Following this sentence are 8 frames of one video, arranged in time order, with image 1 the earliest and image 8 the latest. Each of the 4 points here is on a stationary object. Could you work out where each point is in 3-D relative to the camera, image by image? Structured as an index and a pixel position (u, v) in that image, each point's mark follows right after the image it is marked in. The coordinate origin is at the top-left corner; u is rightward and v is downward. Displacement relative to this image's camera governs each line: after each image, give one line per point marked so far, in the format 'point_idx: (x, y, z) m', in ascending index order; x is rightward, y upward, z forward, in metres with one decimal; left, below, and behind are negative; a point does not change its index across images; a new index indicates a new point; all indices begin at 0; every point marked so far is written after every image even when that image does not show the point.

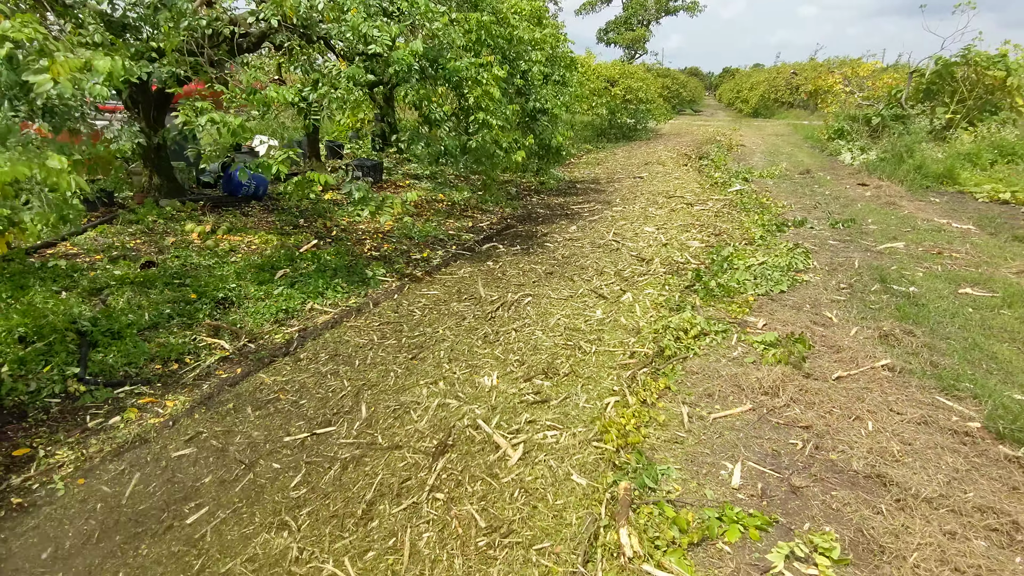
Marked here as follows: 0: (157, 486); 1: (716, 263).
0: (-1.3, -0.7, +2.4) m
1: (+1.6, +0.2, +5.1) m
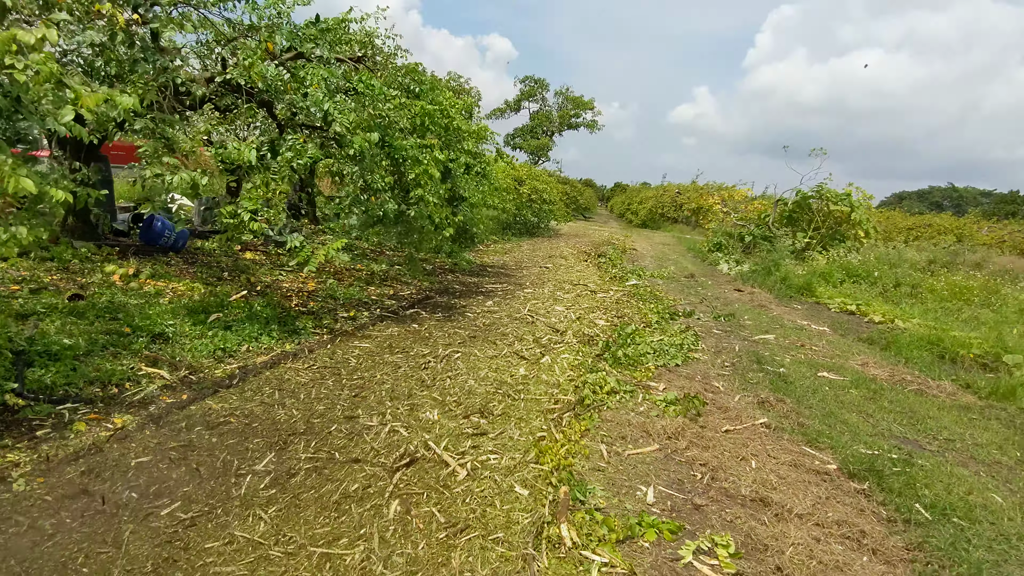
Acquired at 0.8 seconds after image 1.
0: (-1.5, -0.7, +2.4) m
1: (+1.0, -0.4, +5.7) m
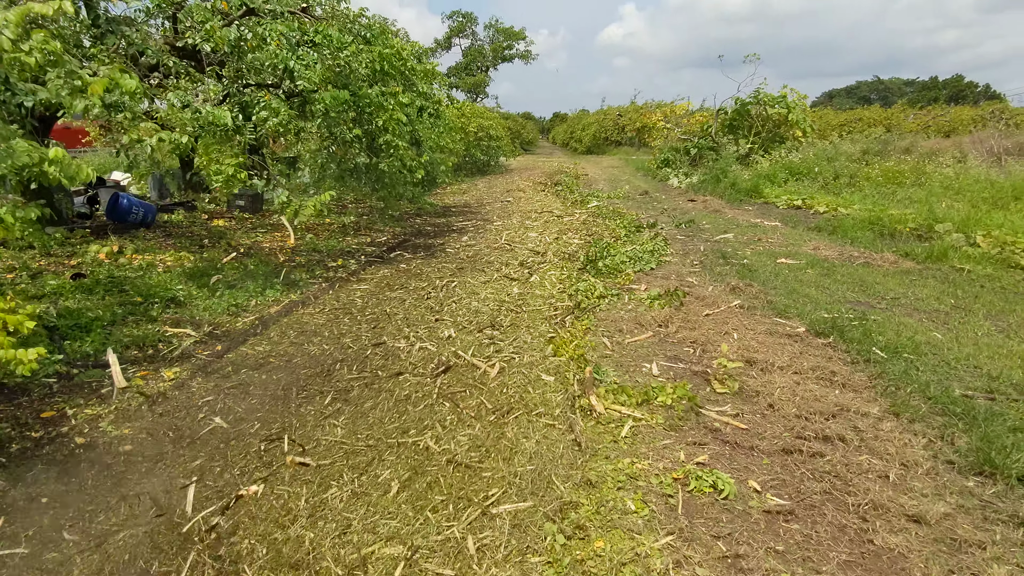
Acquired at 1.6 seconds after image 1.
0: (-1.3, -0.6, +2.8) m
1: (+0.8, +0.3, +6.1) m
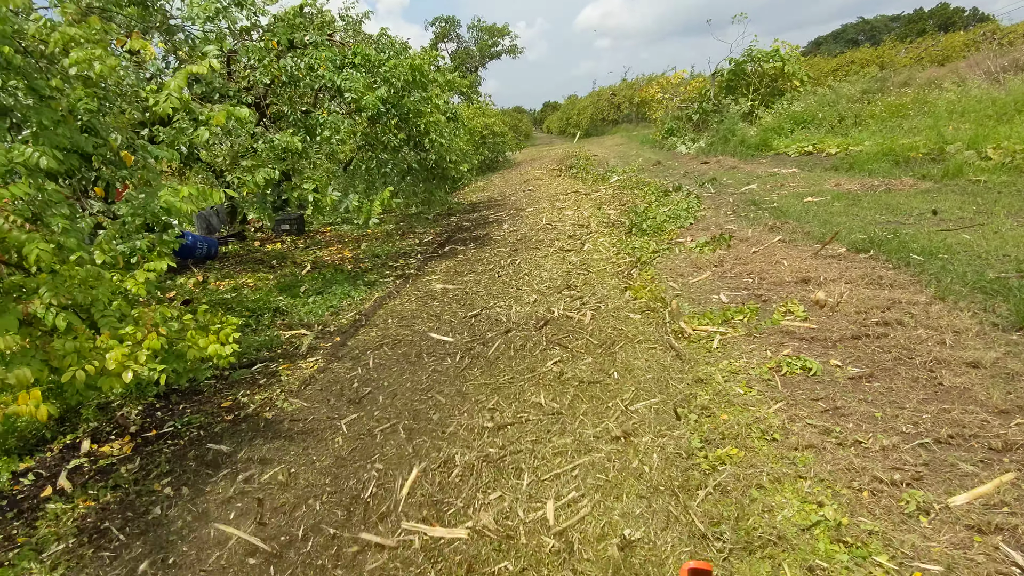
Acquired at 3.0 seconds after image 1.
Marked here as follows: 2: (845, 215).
0: (-0.8, -0.5, +3.3) m
1: (+1.3, +0.7, +6.6) m
2: (+2.8, +0.6, +5.5) m
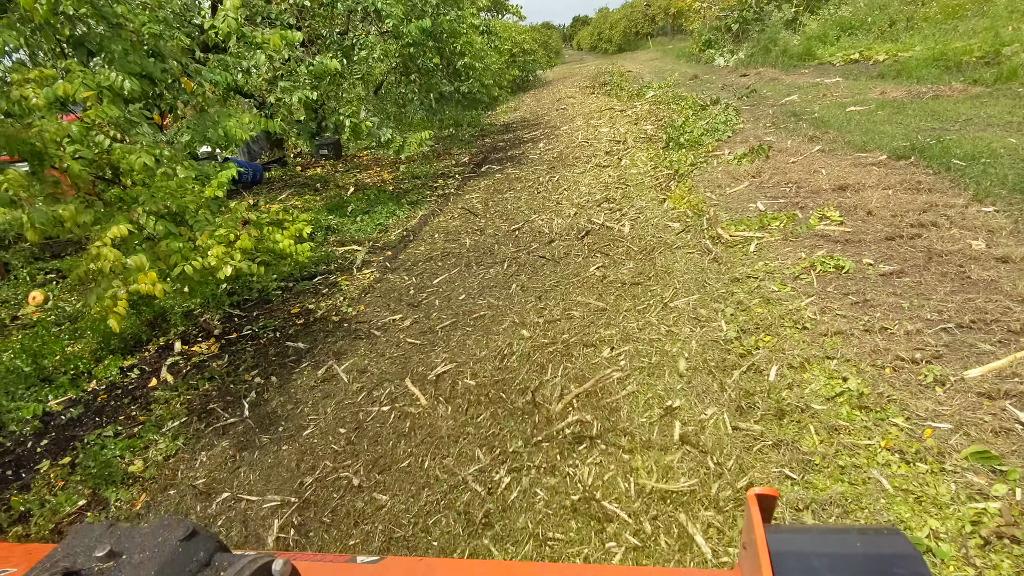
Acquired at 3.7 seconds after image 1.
0: (-0.5, 0.0, +3.6) m
1: (+1.7, +1.6, +6.6) m
2: (+3.2, +1.4, +5.4) m
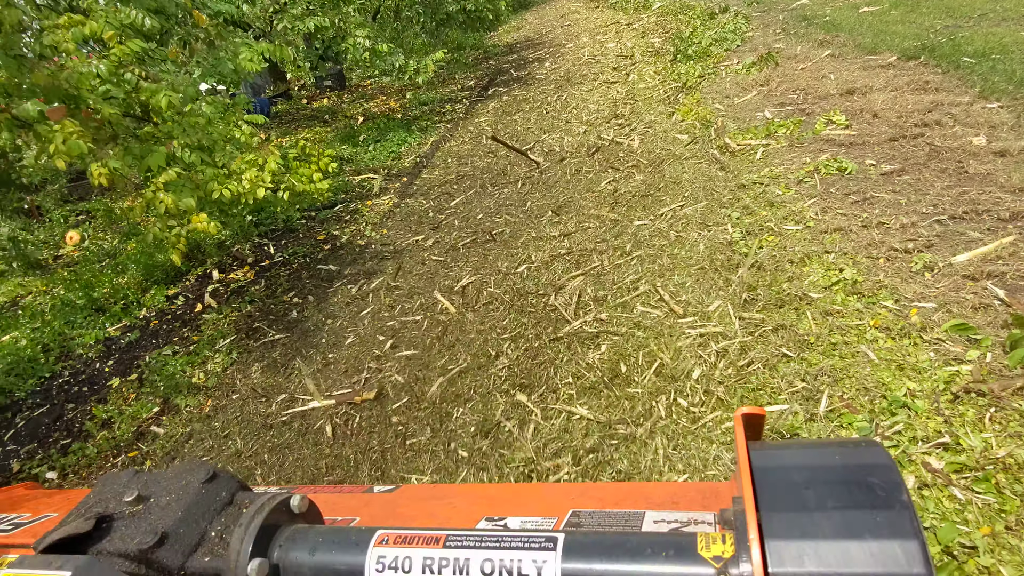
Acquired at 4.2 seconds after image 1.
0: (-0.5, +0.4, +3.7) m
1: (+1.7, +2.5, +6.5) m
2: (+3.2, +2.2, +5.3) m
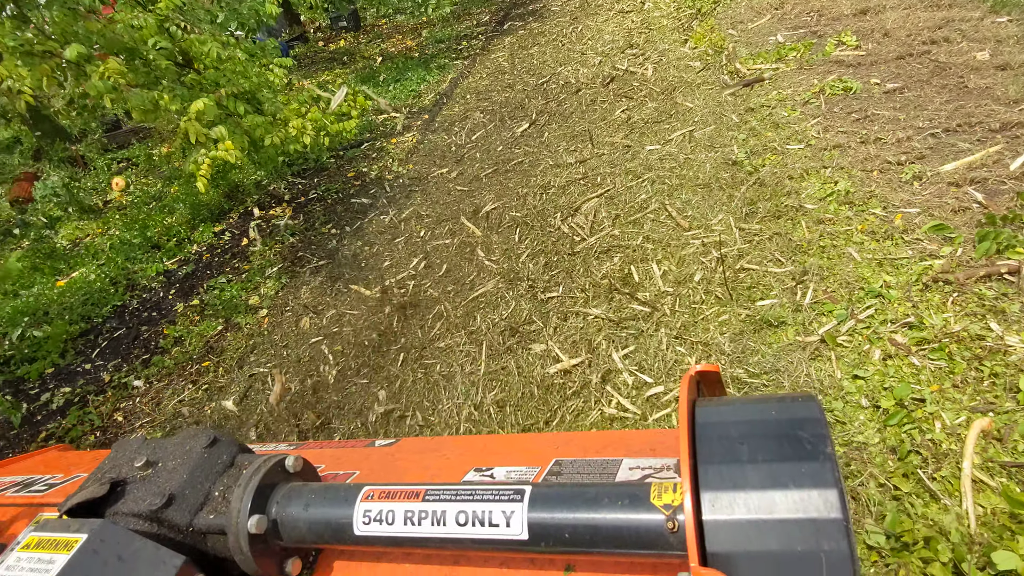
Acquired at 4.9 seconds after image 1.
0: (-0.3, +0.8, +3.9) m
1: (+1.9, +3.2, +6.4) m
2: (+3.3, +2.9, +5.2) m
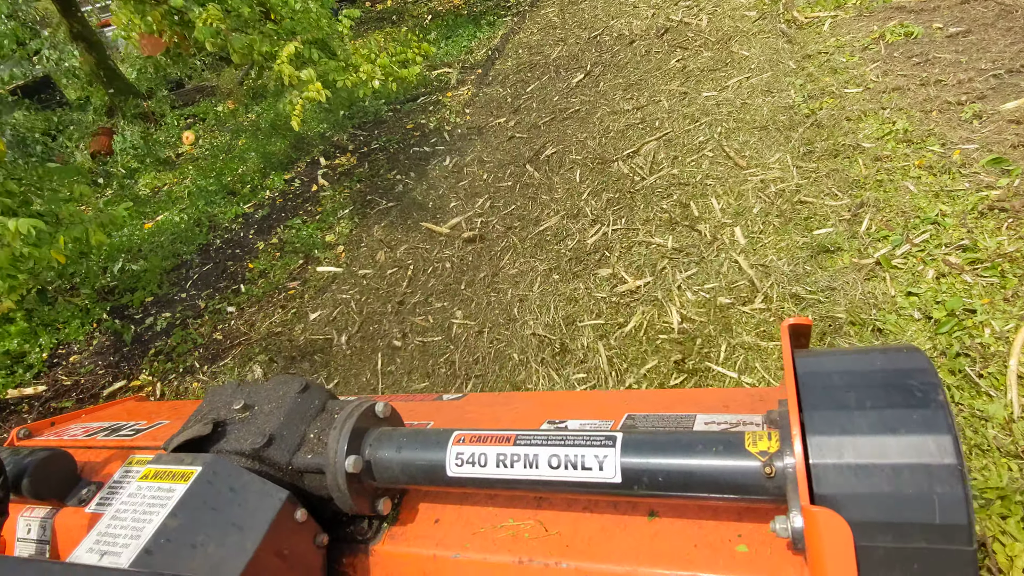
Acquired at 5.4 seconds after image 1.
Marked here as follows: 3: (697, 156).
0: (0.0, +1.2, +4.0) m
1: (+2.4, +3.6, +6.3) m
2: (+3.7, +3.2, +5.0) m
3: (+0.7, +0.5, +2.6) m
